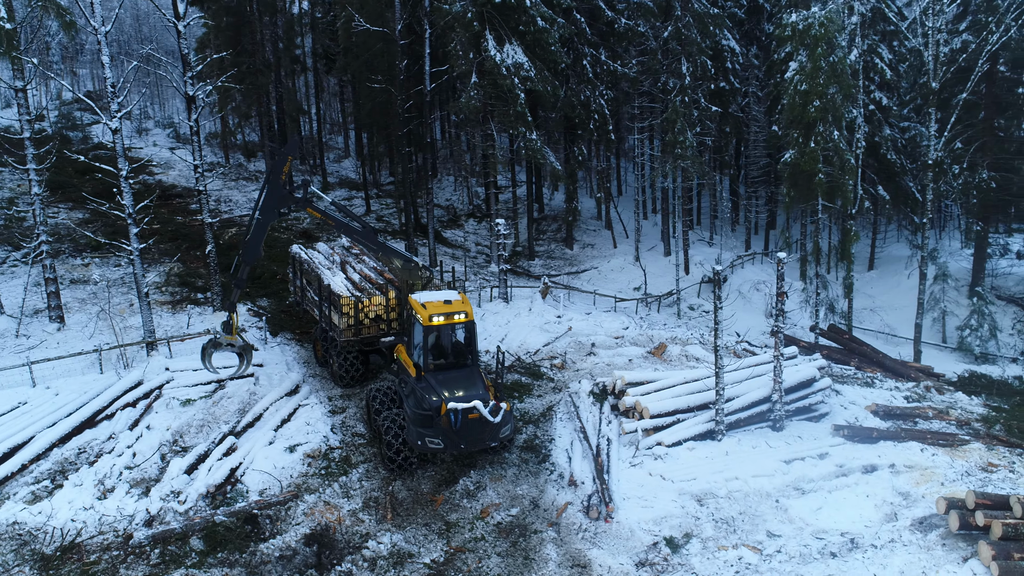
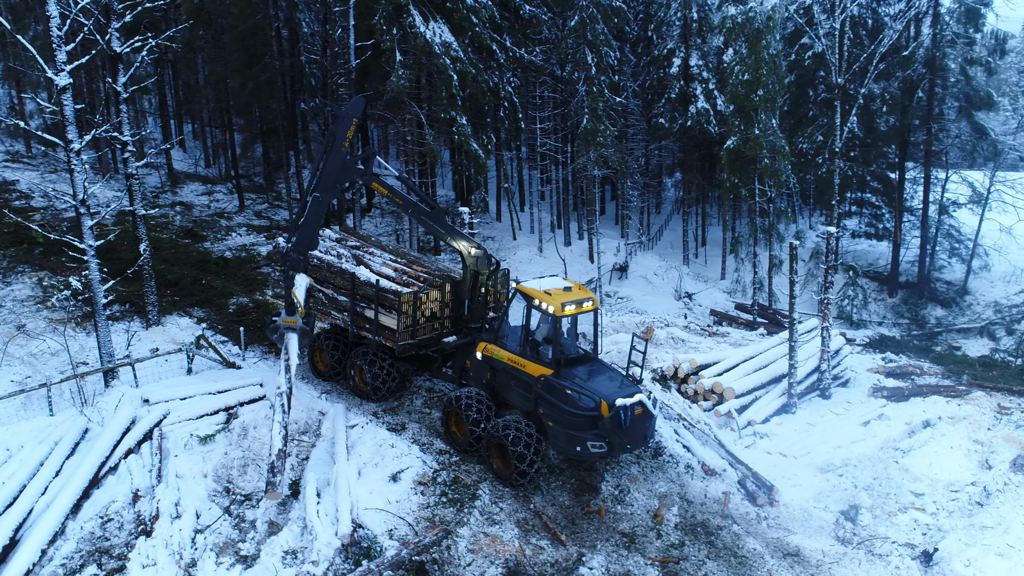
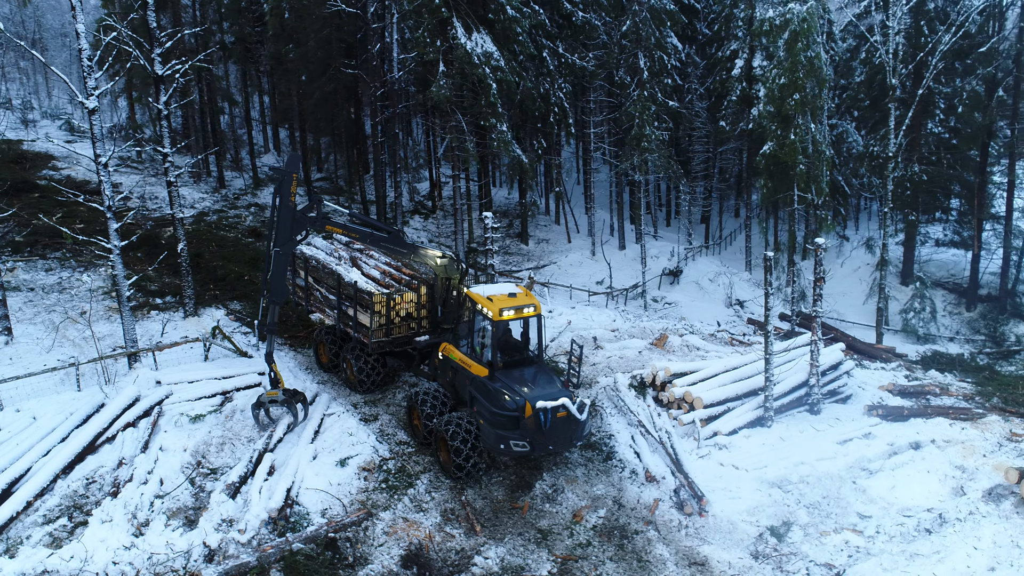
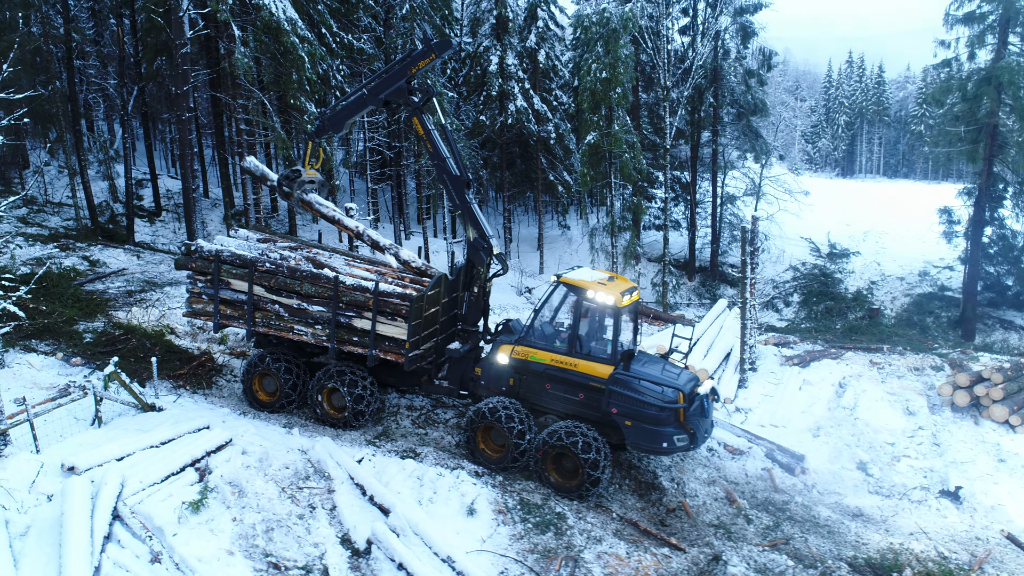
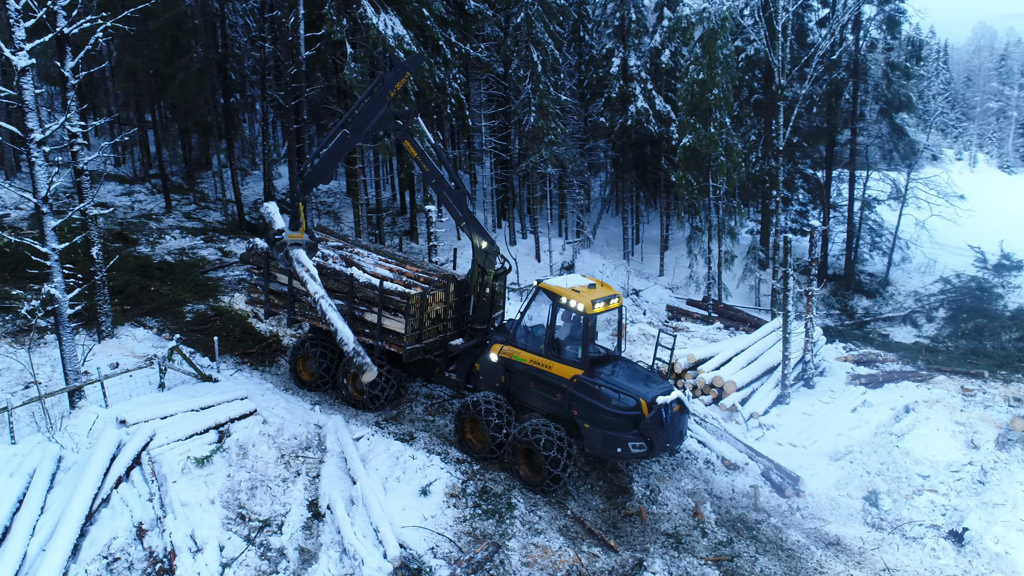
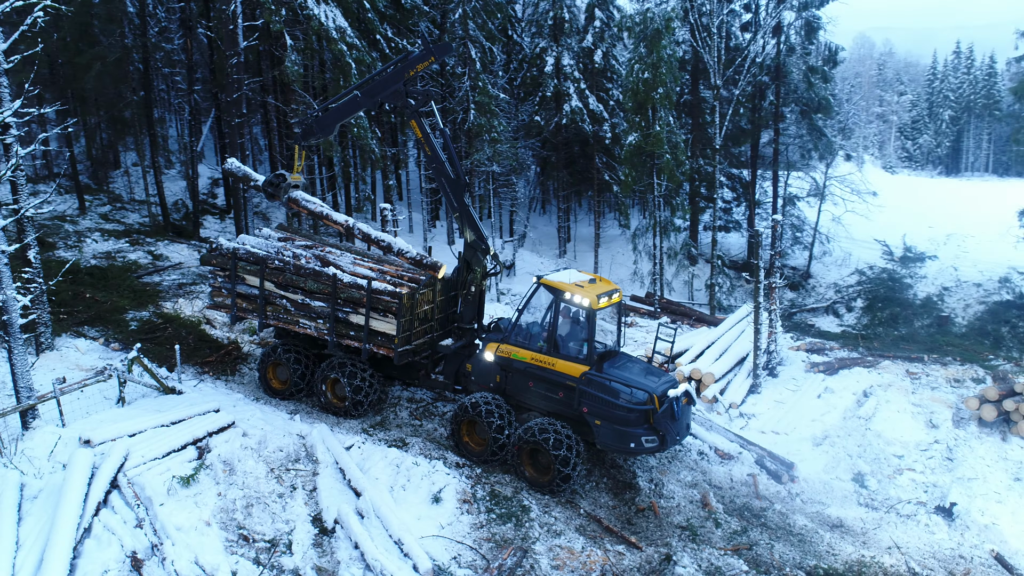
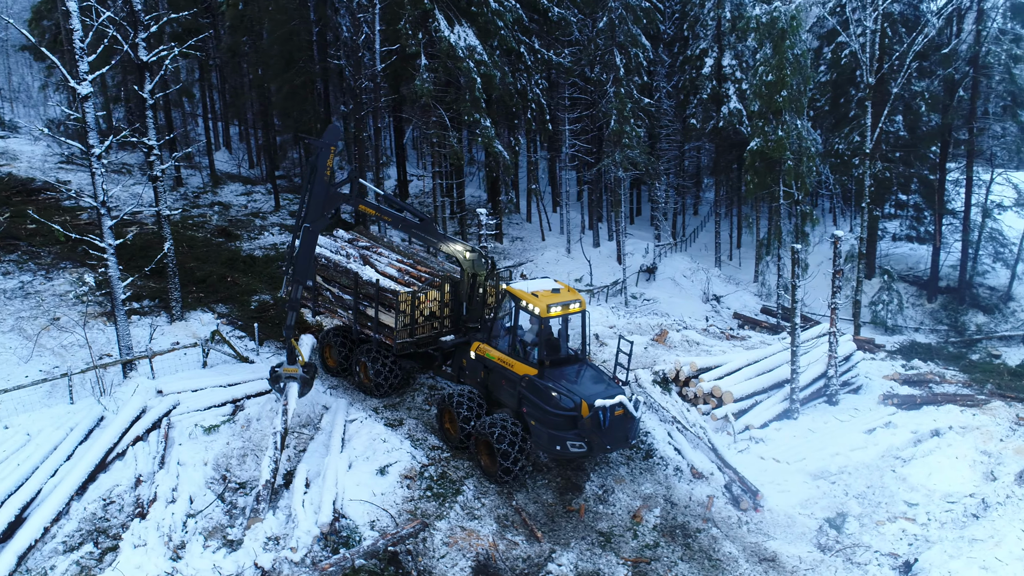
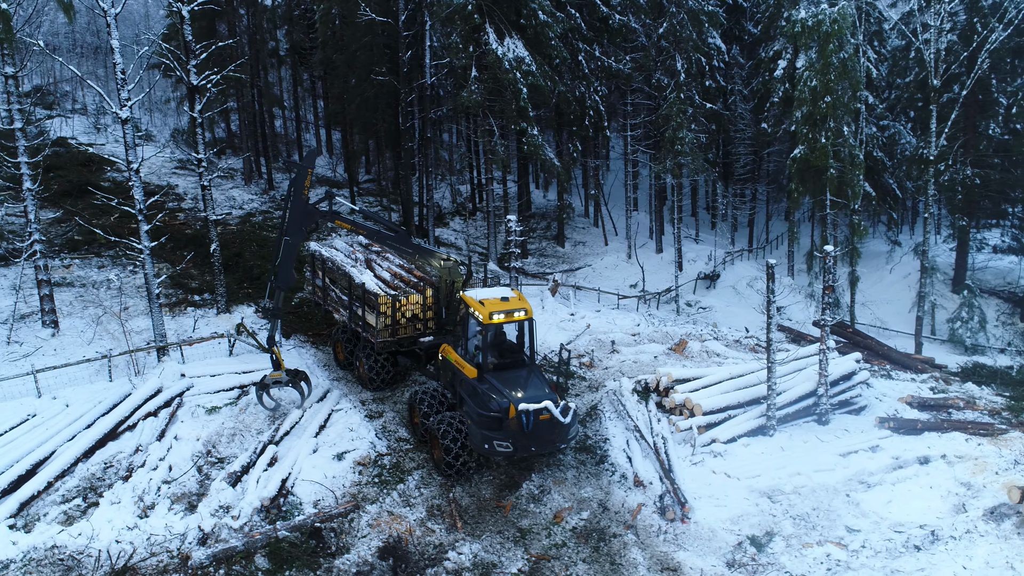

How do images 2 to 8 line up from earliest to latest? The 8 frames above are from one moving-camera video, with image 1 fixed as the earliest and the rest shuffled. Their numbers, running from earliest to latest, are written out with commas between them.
8, 3, 7, 2, 5, 6, 4
